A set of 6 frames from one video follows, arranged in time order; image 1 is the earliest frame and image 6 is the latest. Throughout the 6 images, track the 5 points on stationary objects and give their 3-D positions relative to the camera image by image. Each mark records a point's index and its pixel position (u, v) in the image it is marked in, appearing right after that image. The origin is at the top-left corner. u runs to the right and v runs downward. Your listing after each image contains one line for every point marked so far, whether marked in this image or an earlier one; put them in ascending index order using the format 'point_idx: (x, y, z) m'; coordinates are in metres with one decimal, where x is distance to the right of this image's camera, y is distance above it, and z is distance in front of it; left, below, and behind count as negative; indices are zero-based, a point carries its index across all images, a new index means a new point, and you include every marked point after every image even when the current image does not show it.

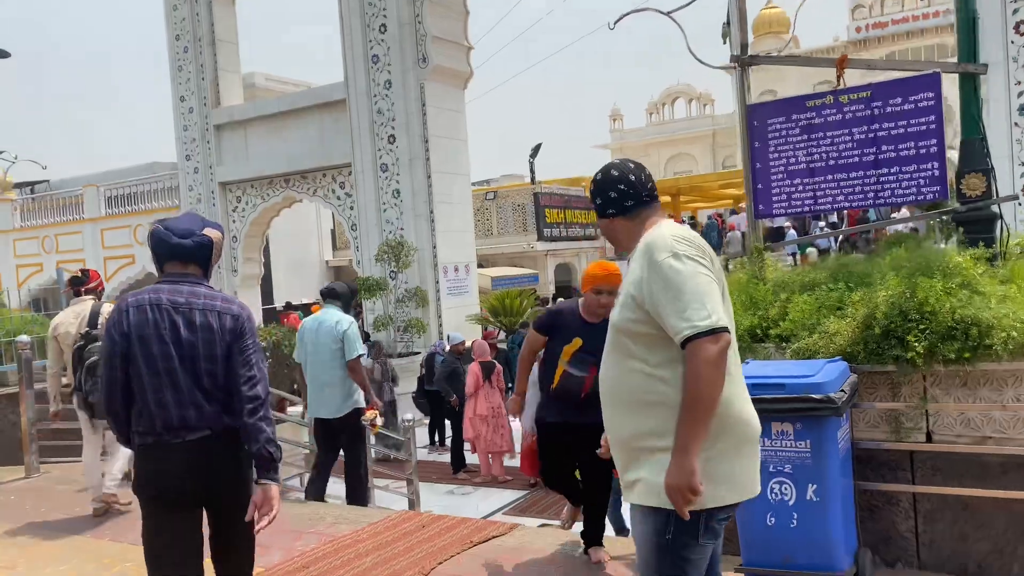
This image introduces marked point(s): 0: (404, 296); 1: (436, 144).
0: (-1.2, -0.1, +9.4) m
1: (-0.9, +1.6, +9.5) m
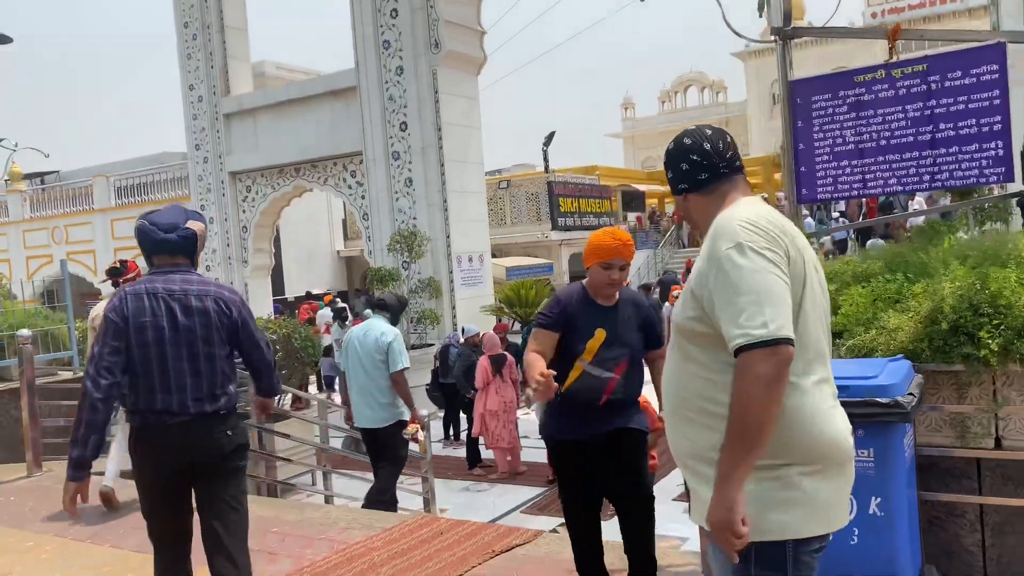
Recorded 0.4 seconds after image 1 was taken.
0: (-1.1, 0.0, +9.2) m
1: (-0.7, +1.7, +9.3) m
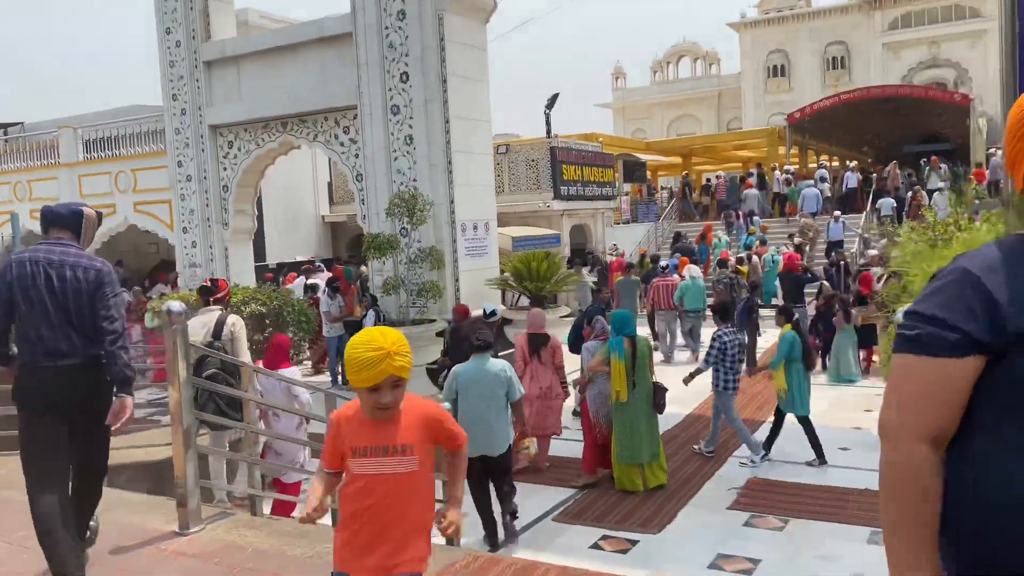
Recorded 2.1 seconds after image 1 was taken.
0: (-1.0, +0.3, +8.4) m
1: (-0.6, +2.0, +8.4) m
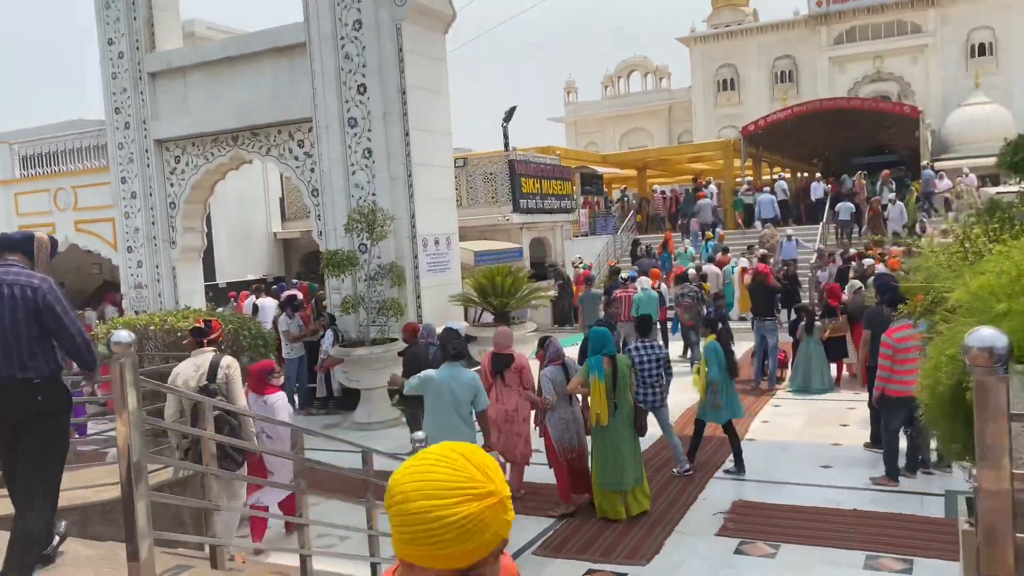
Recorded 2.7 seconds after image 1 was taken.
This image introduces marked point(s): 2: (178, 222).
0: (-1.3, +0.1, +8.1) m
1: (-0.9, +1.9, +8.1) m
2: (-3.8, +0.8, +9.6) m
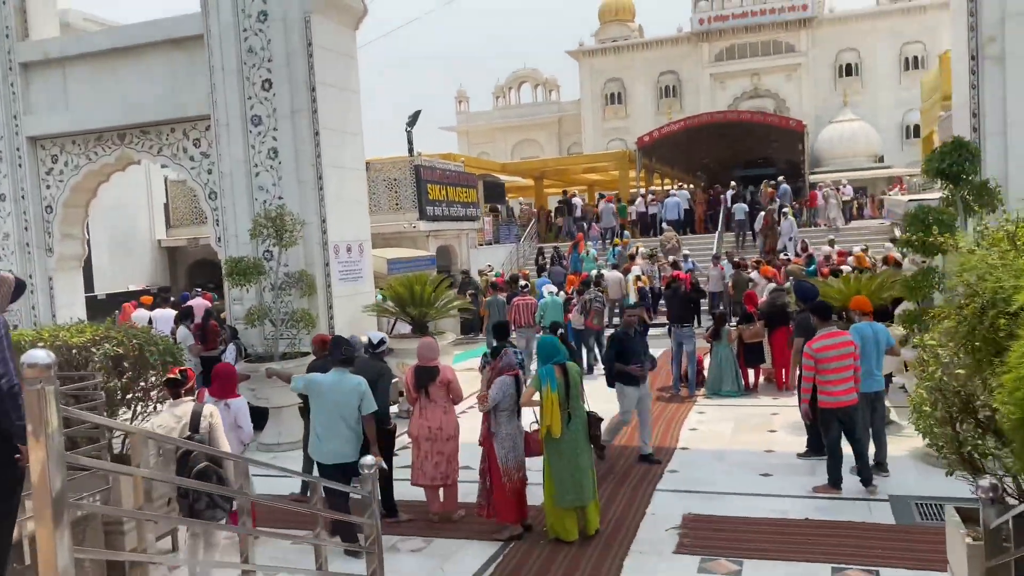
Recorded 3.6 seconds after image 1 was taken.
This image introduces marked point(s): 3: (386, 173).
0: (-2.1, 0.0, +7.6) m
1: (-1.7, +1.8, +7.7) m
2: (-4.7, +0.6, +8.7) m
3: (-2.0, +1.8, +13.2) m
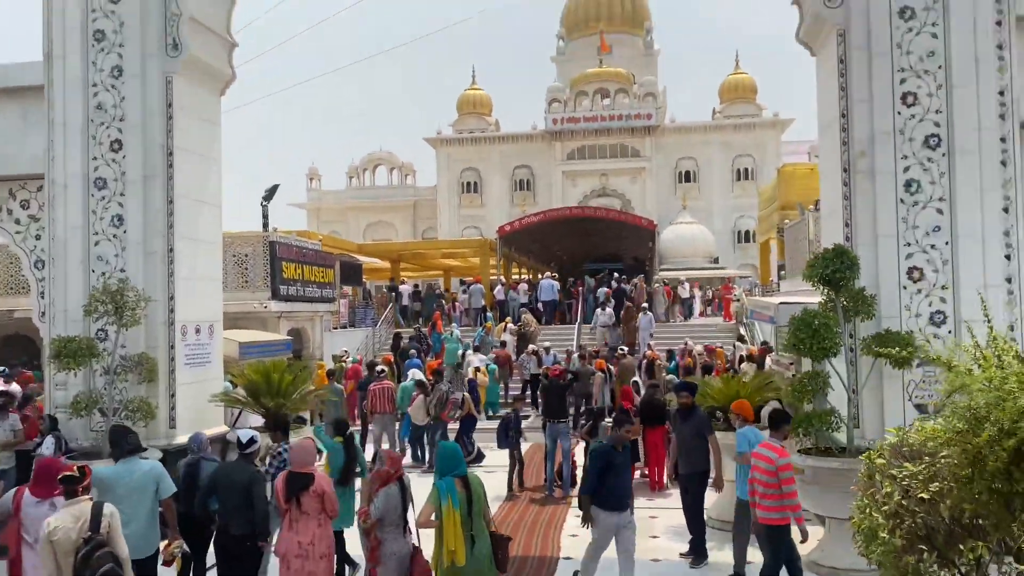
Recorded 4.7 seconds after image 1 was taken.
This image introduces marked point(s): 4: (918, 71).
0: (-3.1, -0.6, +6.7) m
1: (-2.8, +1.1, +7.0) m
2: (-5.9, 0.0, +7.3) m
3: (-4.0, +0.6, +12.4) m
4: (+2.9, +1.5, +5.9) m
